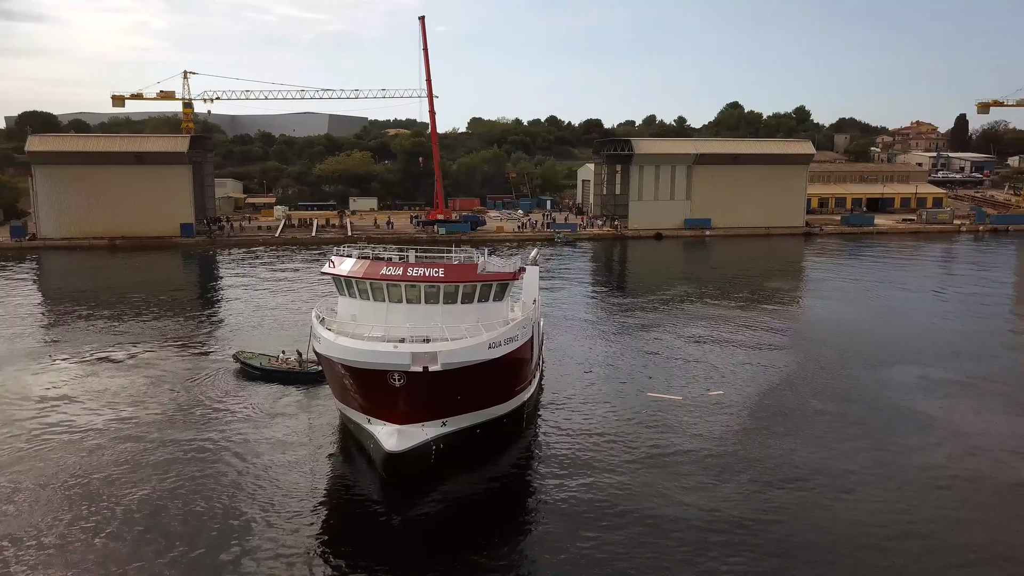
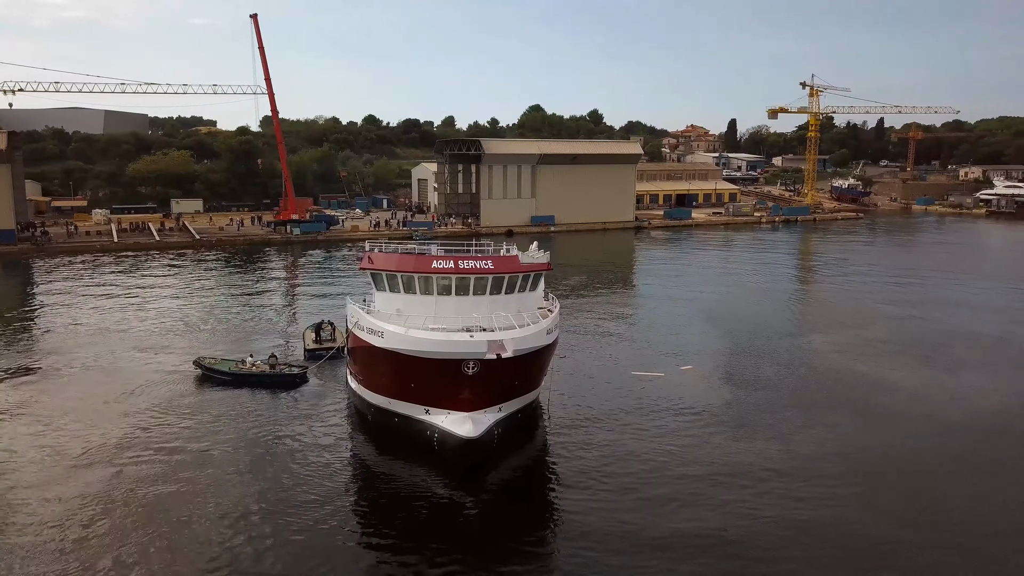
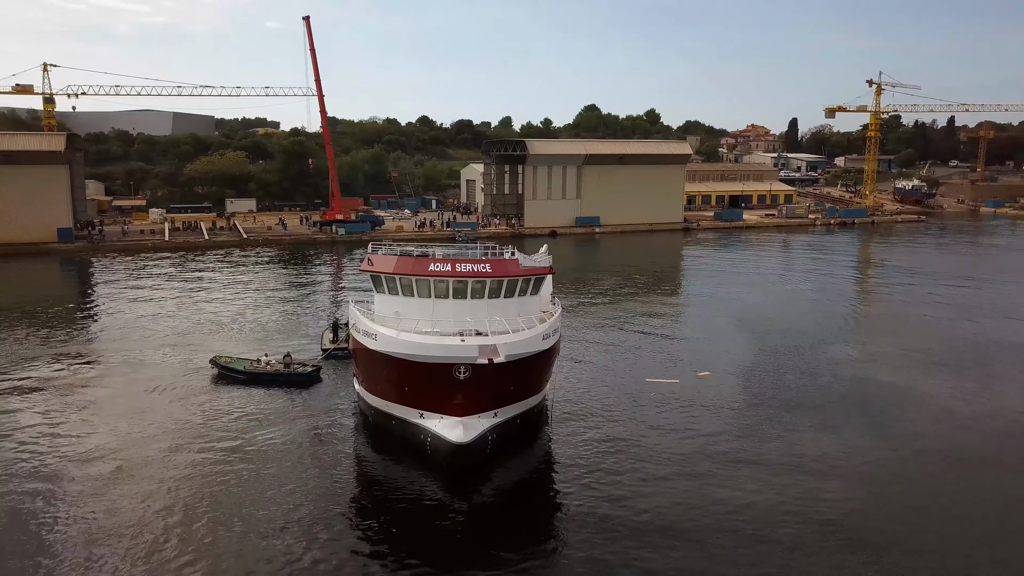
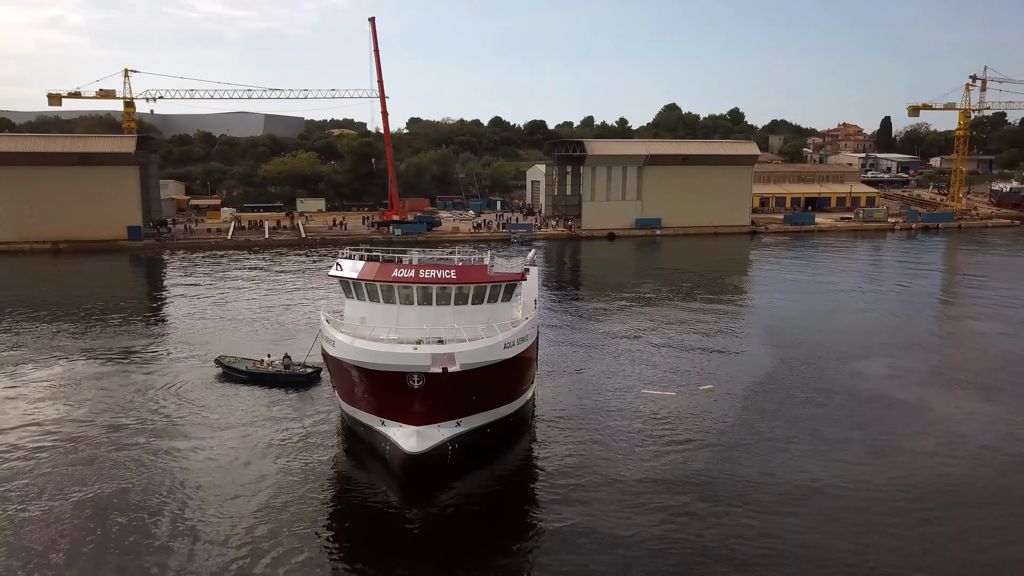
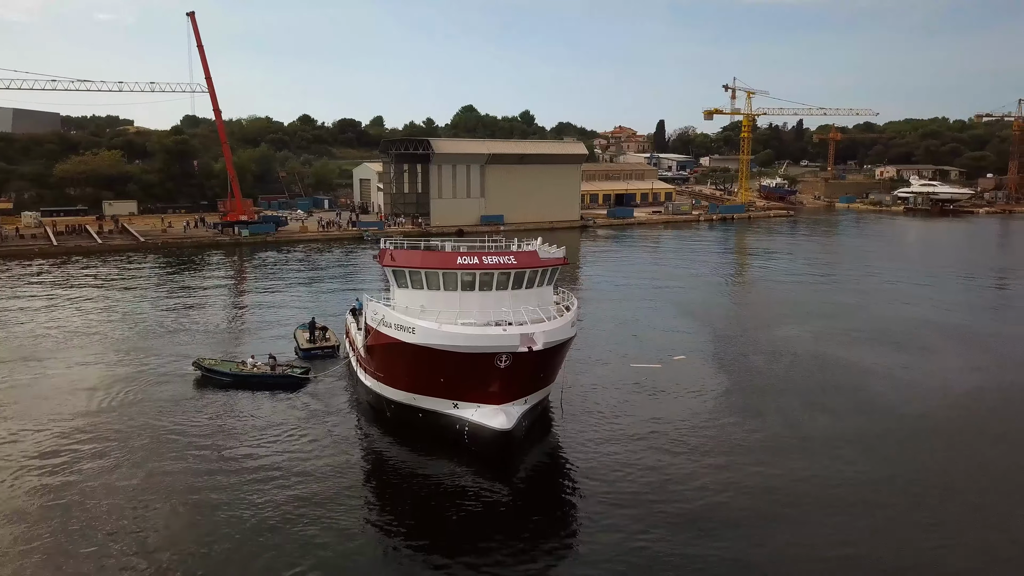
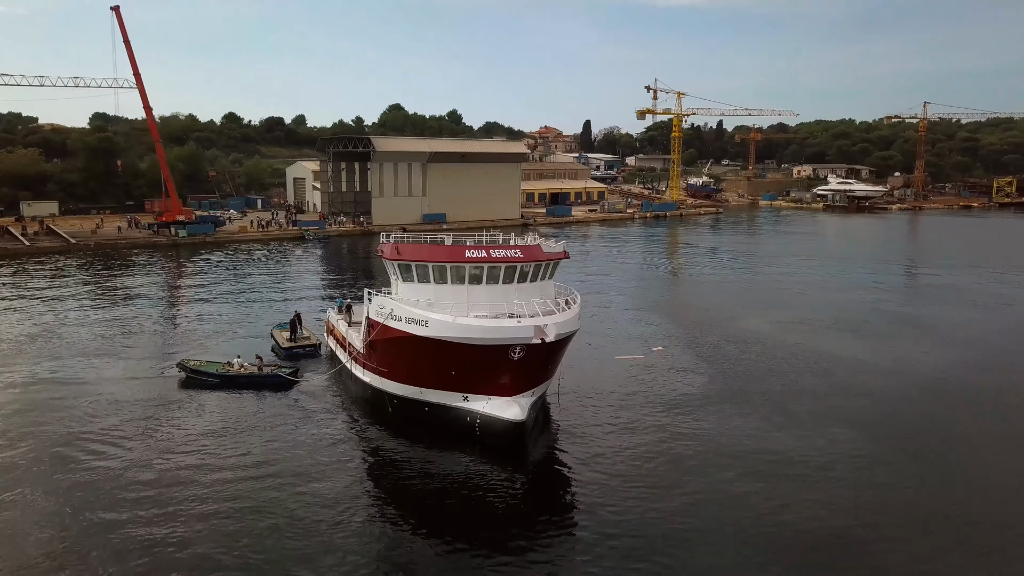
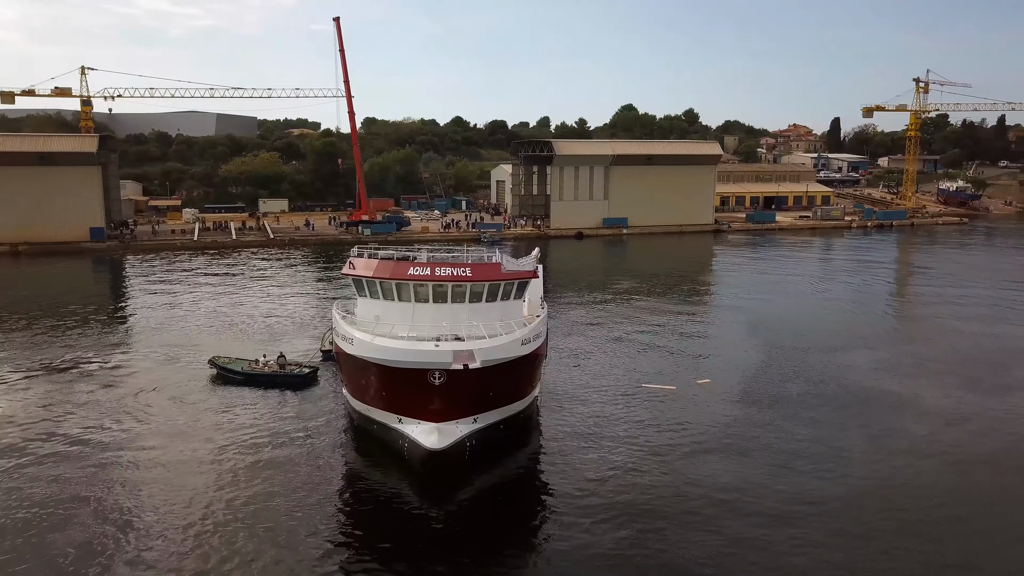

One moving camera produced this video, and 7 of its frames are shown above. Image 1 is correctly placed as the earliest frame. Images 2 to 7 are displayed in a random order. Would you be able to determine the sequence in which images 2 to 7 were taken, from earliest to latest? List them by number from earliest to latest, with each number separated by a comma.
4, 7, 3, 2, 5, 6
